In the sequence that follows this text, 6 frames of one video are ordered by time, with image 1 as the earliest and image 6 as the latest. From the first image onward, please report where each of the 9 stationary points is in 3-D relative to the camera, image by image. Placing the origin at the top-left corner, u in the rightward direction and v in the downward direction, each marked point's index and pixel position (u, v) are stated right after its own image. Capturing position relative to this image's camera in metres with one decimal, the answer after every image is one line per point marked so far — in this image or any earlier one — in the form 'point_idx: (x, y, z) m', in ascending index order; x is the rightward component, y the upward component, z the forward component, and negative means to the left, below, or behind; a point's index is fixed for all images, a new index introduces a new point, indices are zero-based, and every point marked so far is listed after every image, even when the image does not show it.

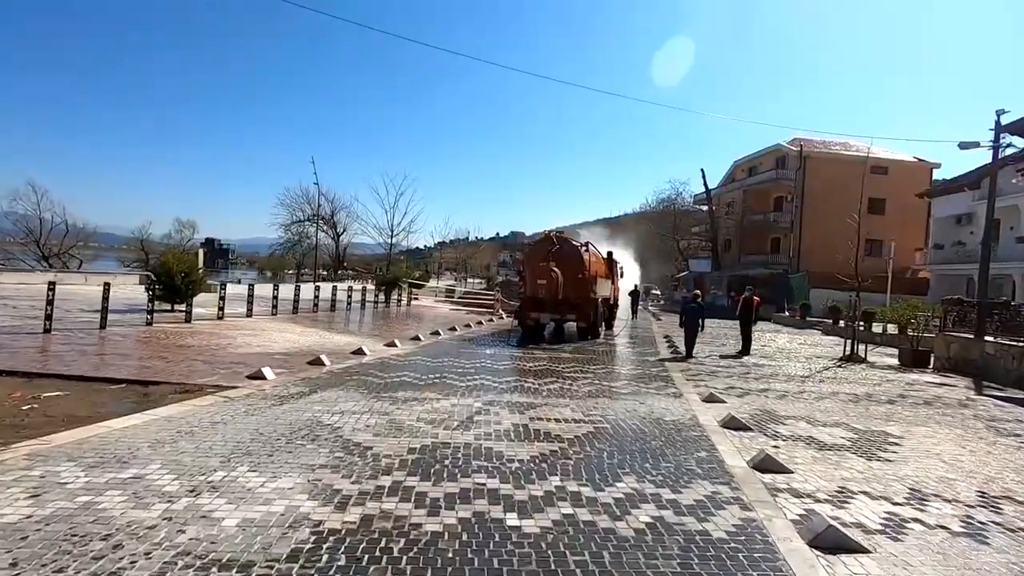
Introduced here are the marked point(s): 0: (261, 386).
0: (-3.9, -1.5, +8.3) m
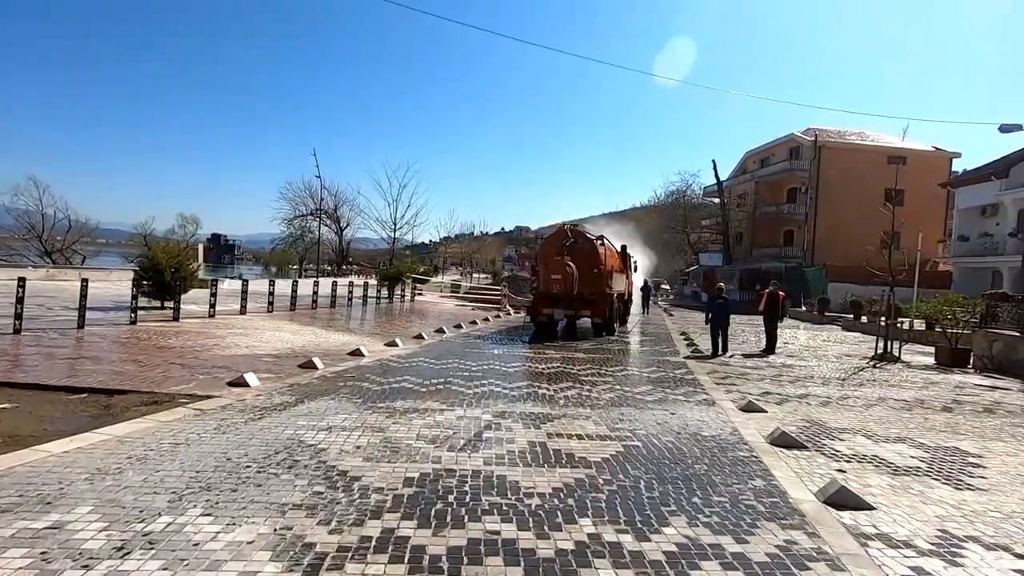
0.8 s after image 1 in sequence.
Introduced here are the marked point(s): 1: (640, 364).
0: (-3.7, -1.5, +7.3) m
1: (+3.1, -1.8, +12.8) m
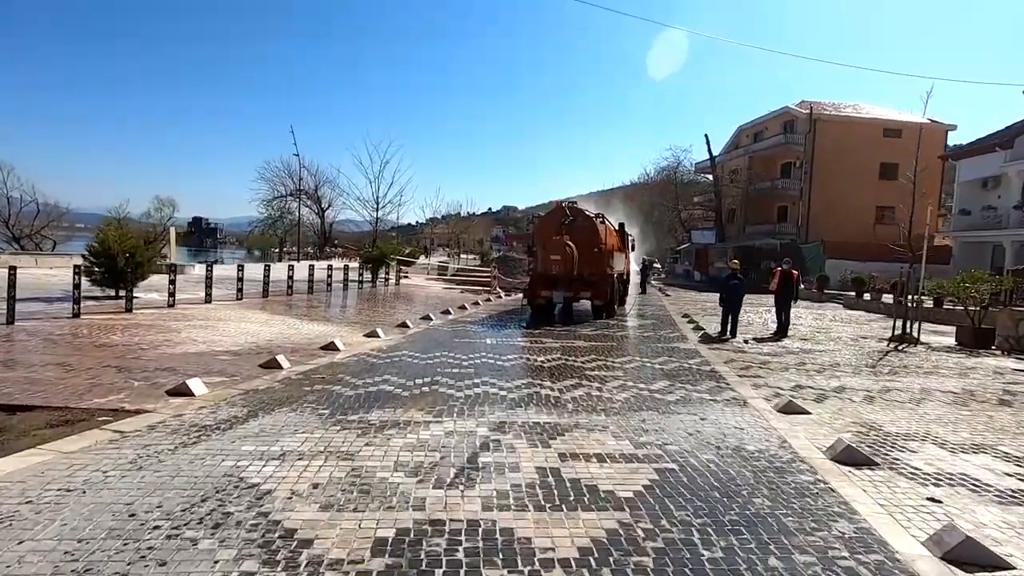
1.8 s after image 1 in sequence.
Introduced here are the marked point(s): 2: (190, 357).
0: (-3.7, -1.3, +6.0) m
1: (+2.9, -1.3, +11.6) m
2: (-5.0, -1.1, +8.5) m
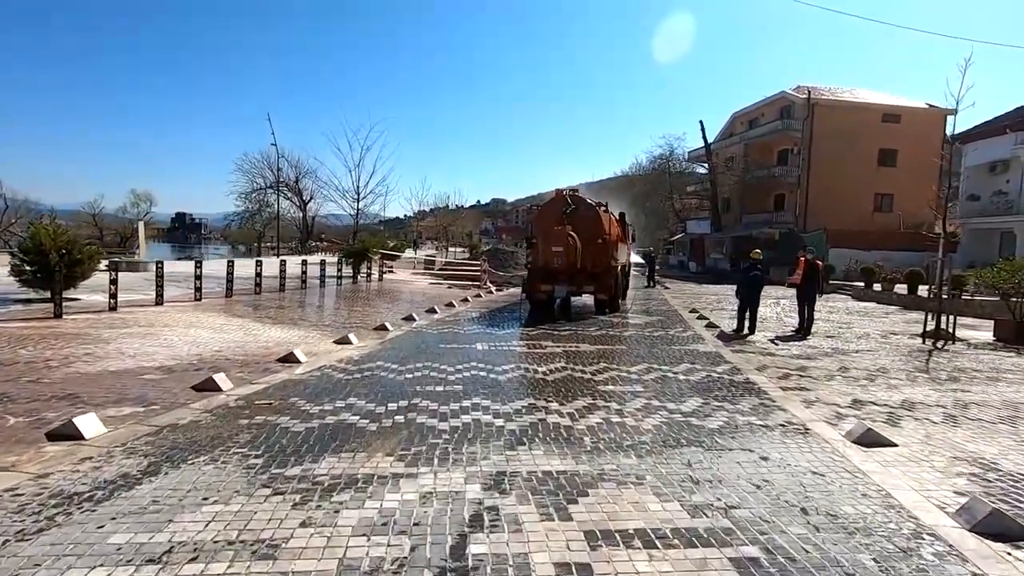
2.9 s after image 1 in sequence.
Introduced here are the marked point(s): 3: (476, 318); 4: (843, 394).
0: (-3.7, -1.4, +4.3) m
1: (+2.8, -1.3, +10.0) m
2: (-5.1, -1.1, +6.8) m
3: (-1.0, -0.9, +15.5) m
4: (+4.5, -1.4, +7.4) m
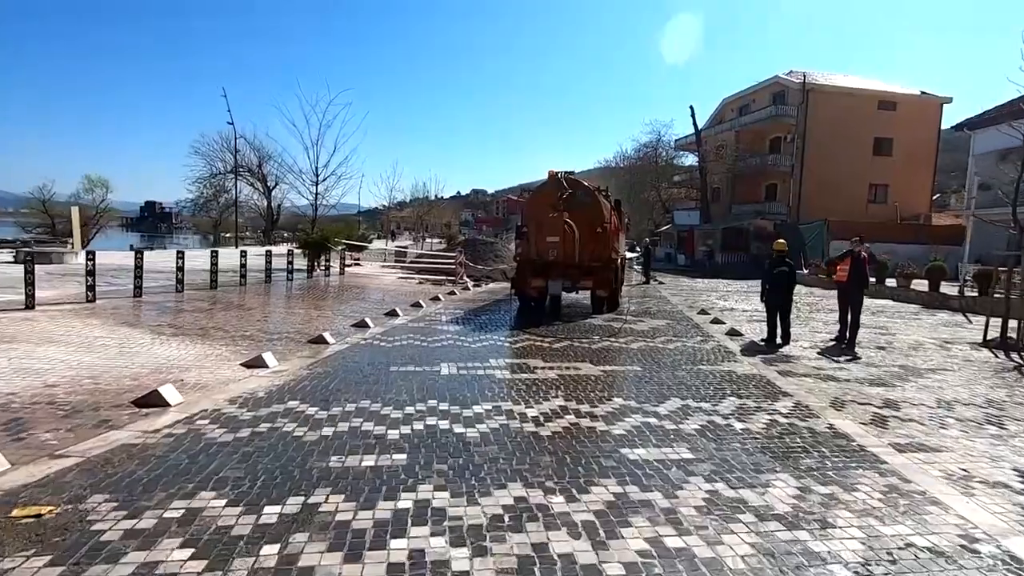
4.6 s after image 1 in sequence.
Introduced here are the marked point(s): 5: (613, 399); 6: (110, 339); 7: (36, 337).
0: (-3.8, -1.5, +1.5) m
1: (+2.5, -1.3, +7.4) m
2: (-5.3, -1.2, +3.9) m
3: (-1.5, -0.8, +12.7) m
4: (+4.3, -1.5, +4.9) m
5: (+1.2, -1.3, +6.5) m
6: (-6.3, -0.8, +8.4) m
7: (-7.0, -0.7, +8.0) m
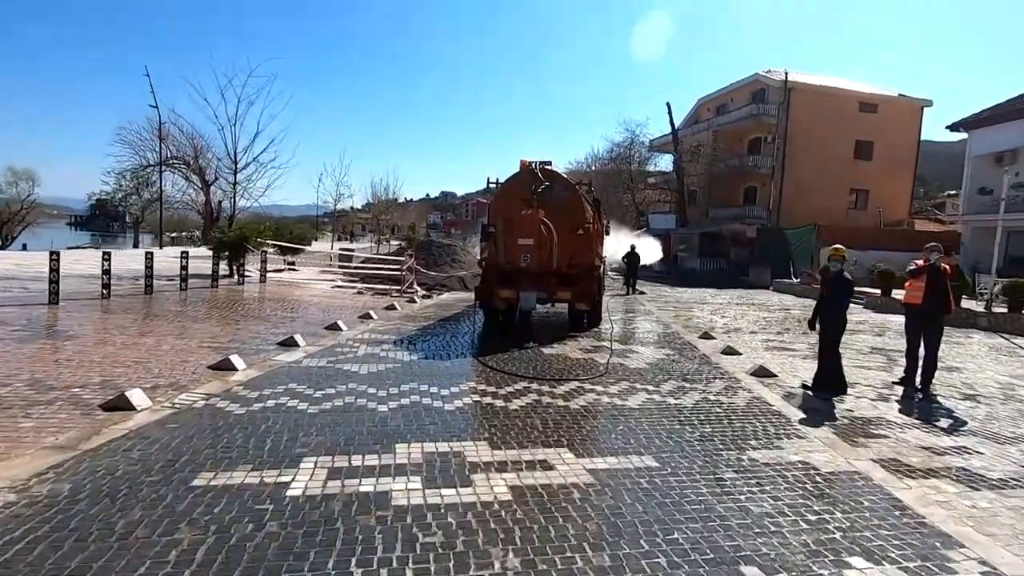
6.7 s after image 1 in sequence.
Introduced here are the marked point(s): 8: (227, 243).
0: (-4.1, -1.8, -2.2) m
1: (+1.9, -1.6, +4.1) m
2: (-5.7, -1.4, +0.1) m
3: (-2.5, -1.2, +9.2) m
4: (+3.8, -1.8, +1.6) m
5: (+0.6, -1.6, +3.1) m
6: (-6.9, -1.0, +4.6) m
7: (-7.7, -1.0, +4.2) m
8: (-9.6, +1.6, +18.2) m
